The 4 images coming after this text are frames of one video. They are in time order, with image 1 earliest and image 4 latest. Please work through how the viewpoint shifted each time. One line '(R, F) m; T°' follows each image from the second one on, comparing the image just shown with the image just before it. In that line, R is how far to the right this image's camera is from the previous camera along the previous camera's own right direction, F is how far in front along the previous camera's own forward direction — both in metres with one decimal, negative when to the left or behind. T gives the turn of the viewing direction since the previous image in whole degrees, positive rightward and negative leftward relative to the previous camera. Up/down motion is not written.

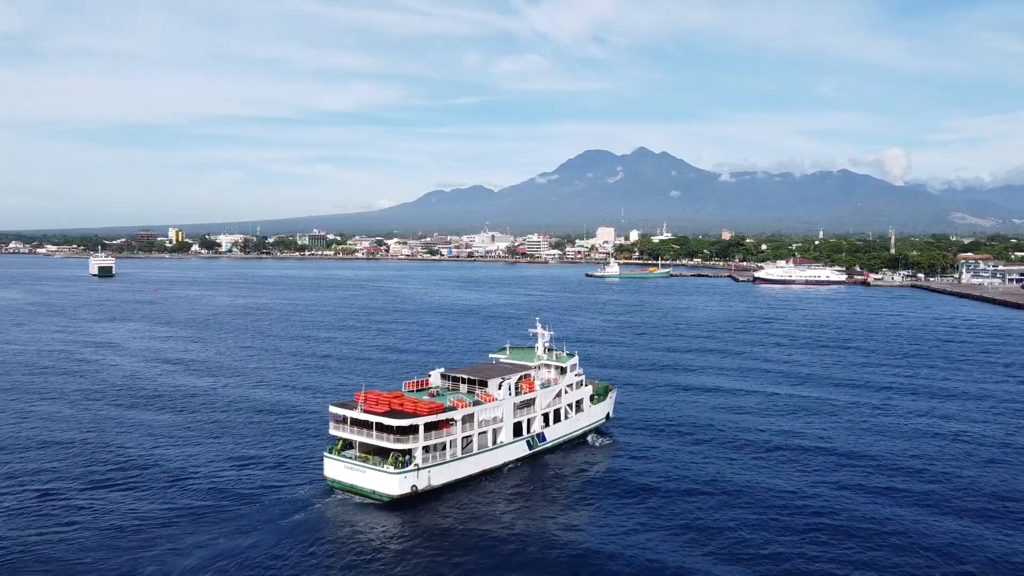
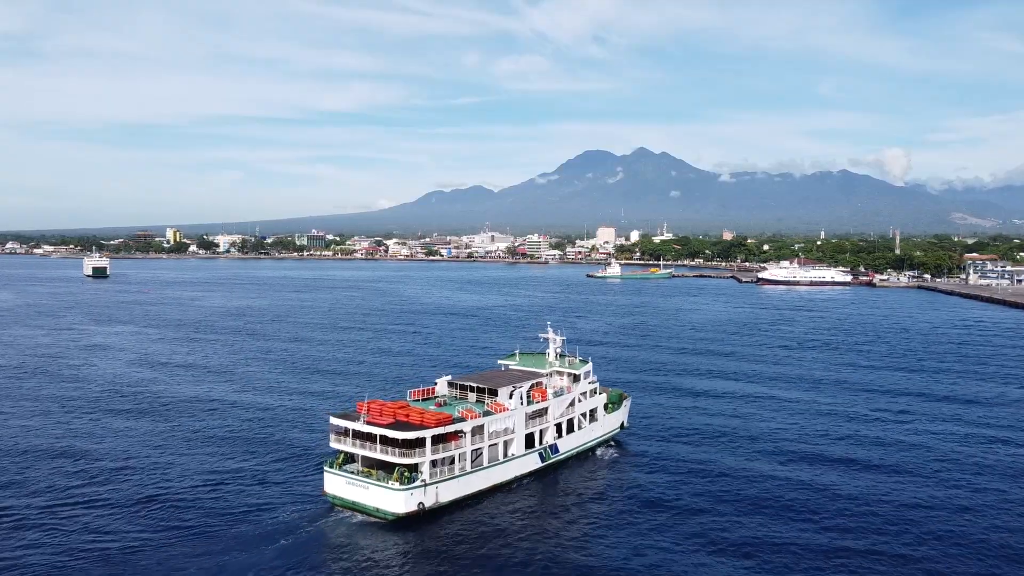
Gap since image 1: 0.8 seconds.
(-0.1, +0.8) m; 0°
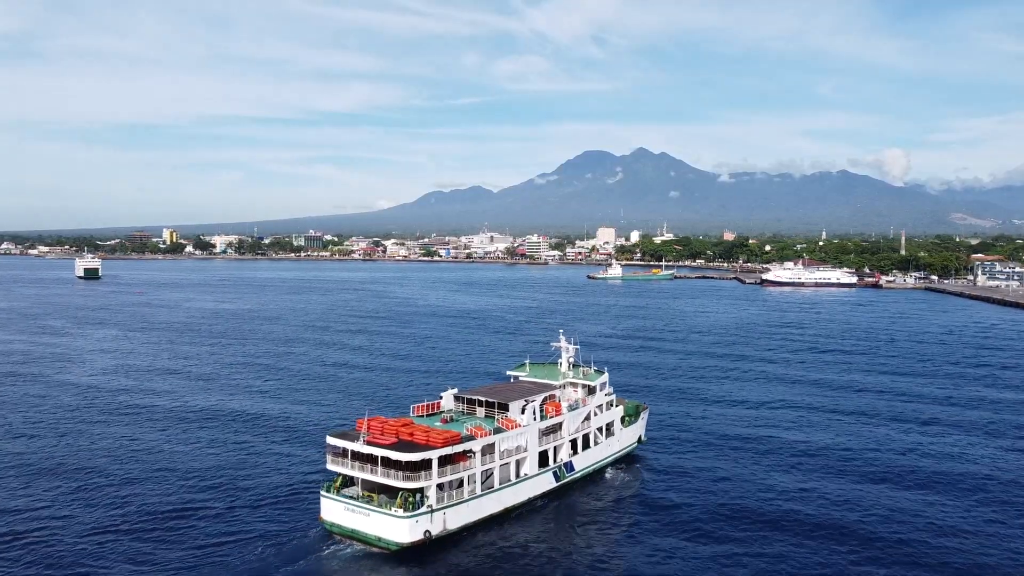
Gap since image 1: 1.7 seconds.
(-0.1, +1.0) m; 0°
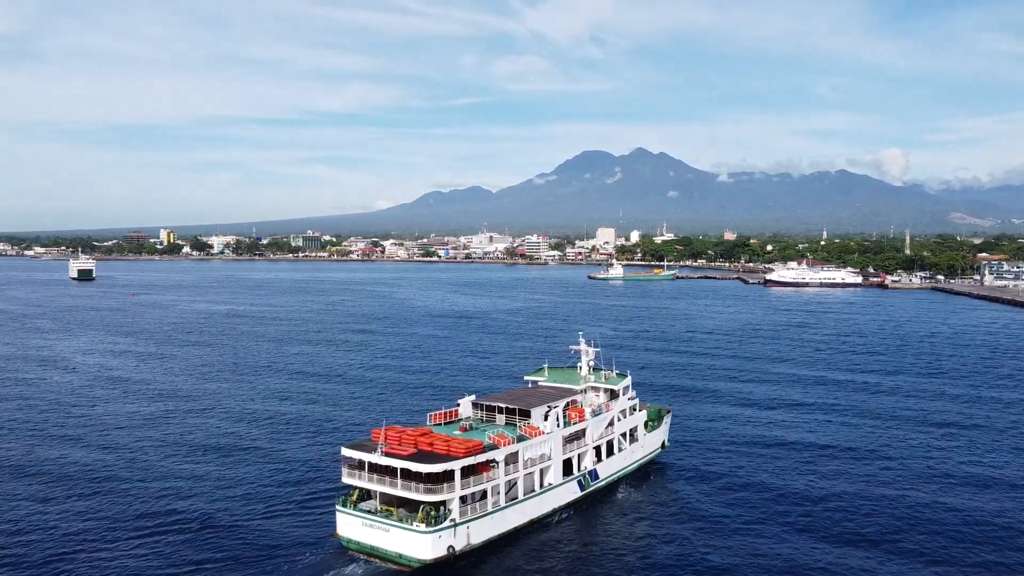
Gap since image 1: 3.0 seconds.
(-0.1, +0.8) m; 0°
